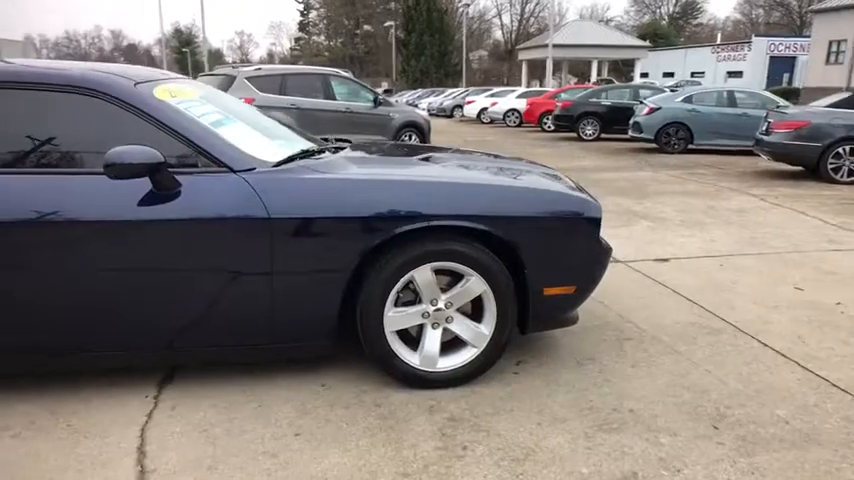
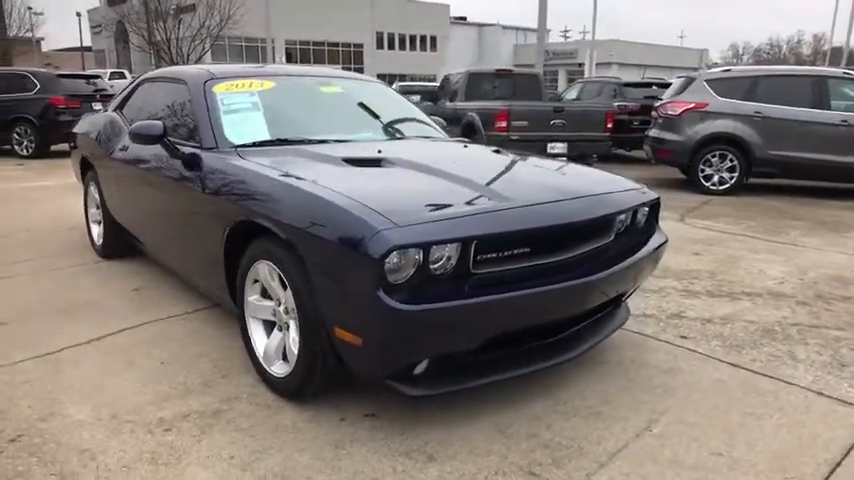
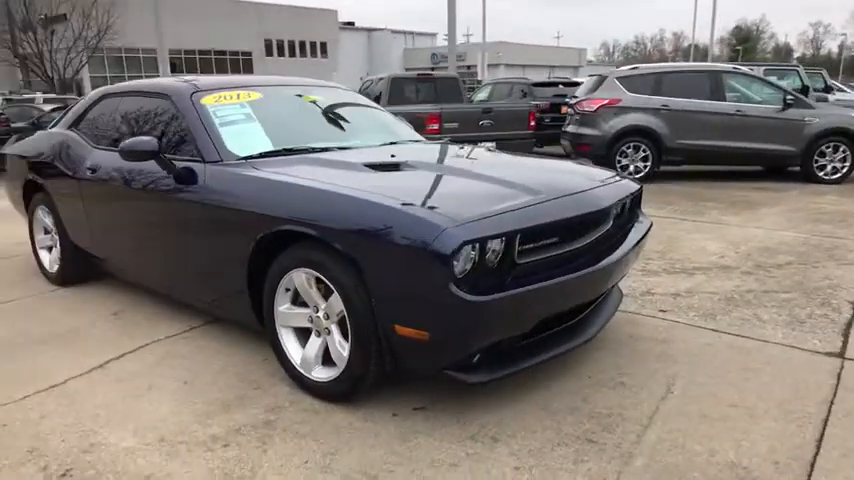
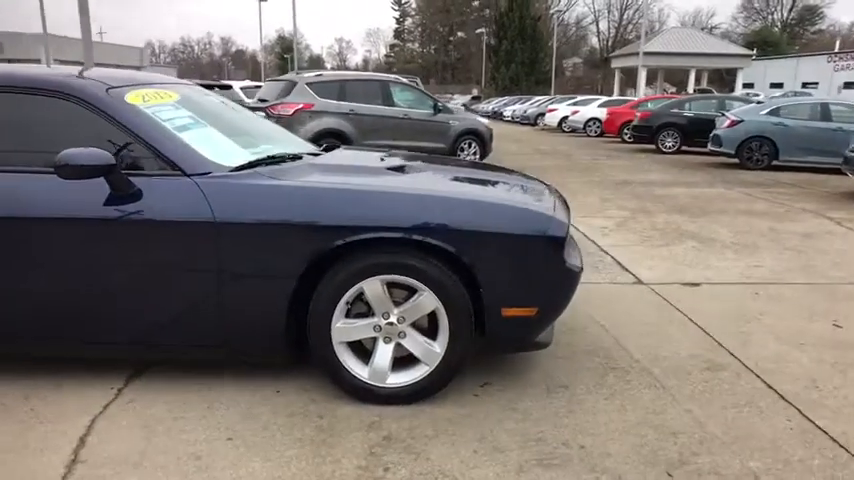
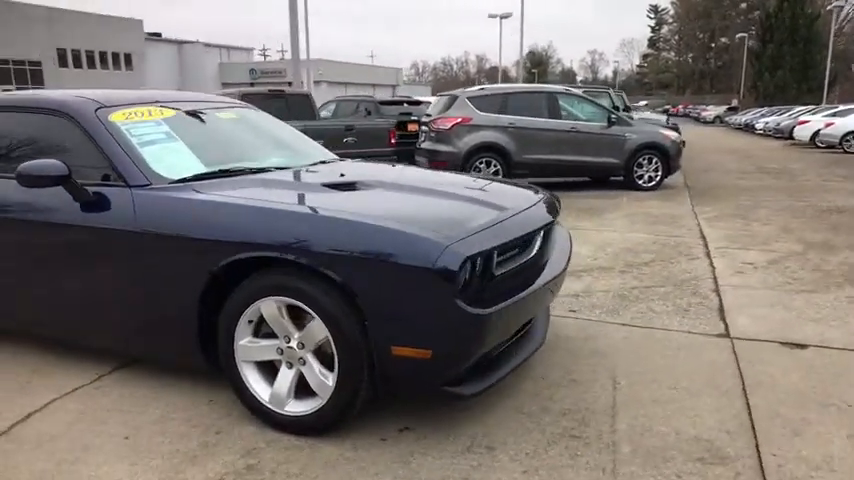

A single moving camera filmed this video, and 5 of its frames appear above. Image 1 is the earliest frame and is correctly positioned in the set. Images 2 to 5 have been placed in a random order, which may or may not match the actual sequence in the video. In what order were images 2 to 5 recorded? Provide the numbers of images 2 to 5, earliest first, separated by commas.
4, 5, 3, 2
